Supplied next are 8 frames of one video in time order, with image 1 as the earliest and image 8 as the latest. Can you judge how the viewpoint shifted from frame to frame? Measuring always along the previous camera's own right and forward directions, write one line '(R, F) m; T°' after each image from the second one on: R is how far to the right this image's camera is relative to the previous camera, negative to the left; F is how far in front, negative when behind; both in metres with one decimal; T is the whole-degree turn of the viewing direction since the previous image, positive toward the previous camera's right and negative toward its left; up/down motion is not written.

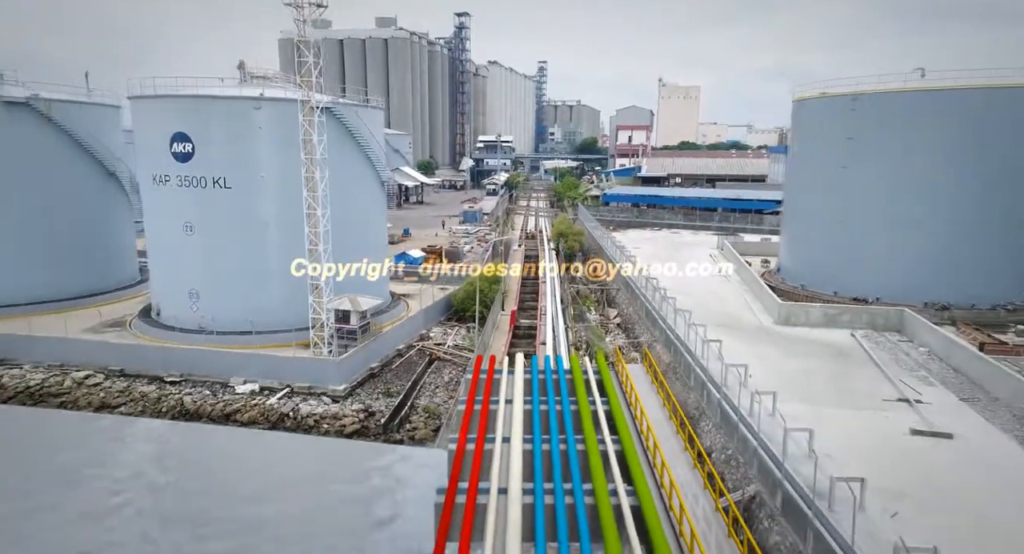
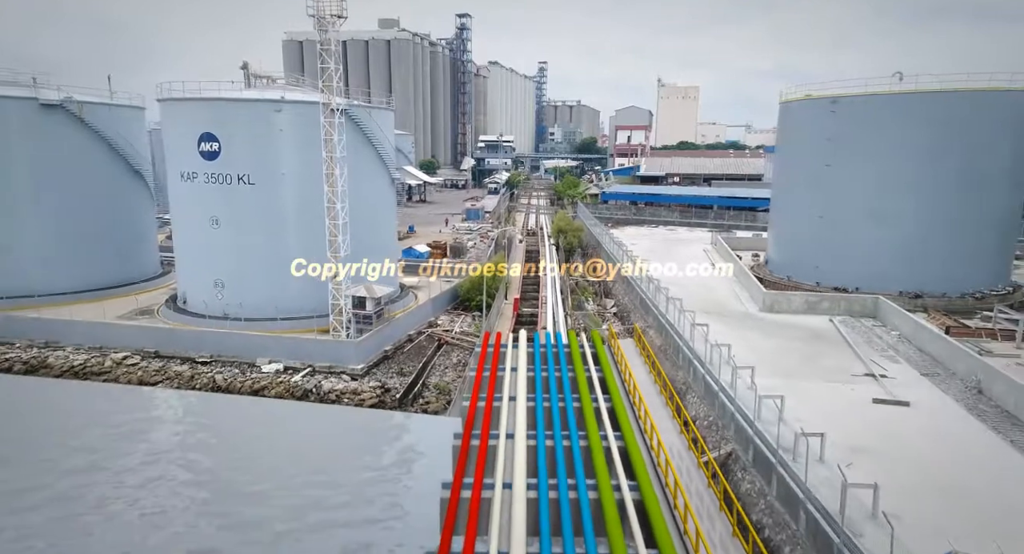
(-0.1, -1.0) m; 0°
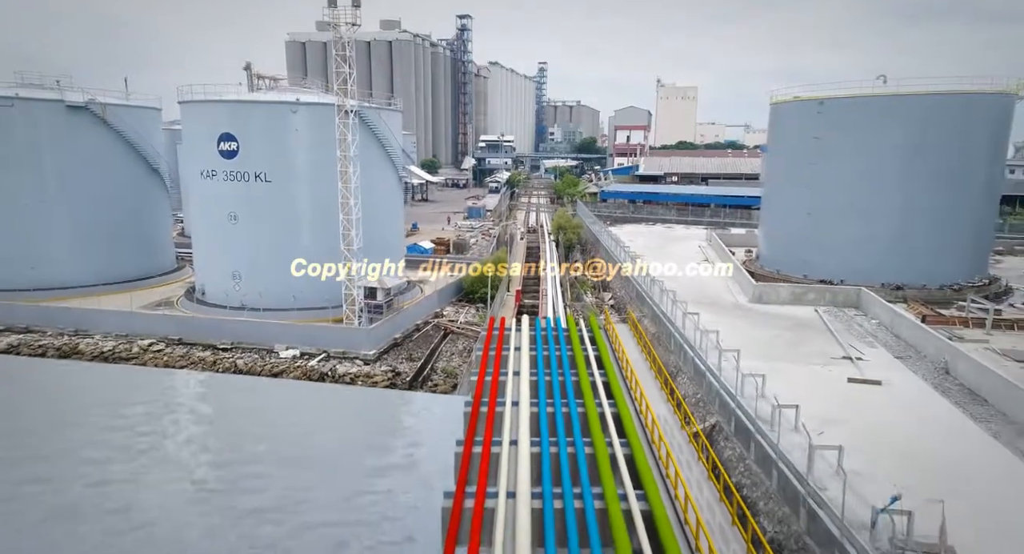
(-0.1, -0.8) m; 0°
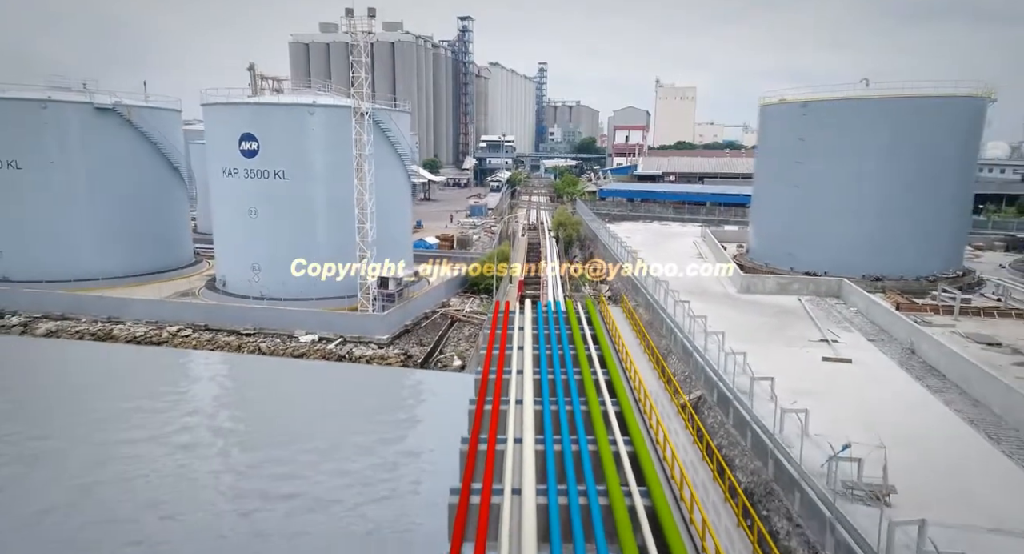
(-0.1, -1.0) m; 0°
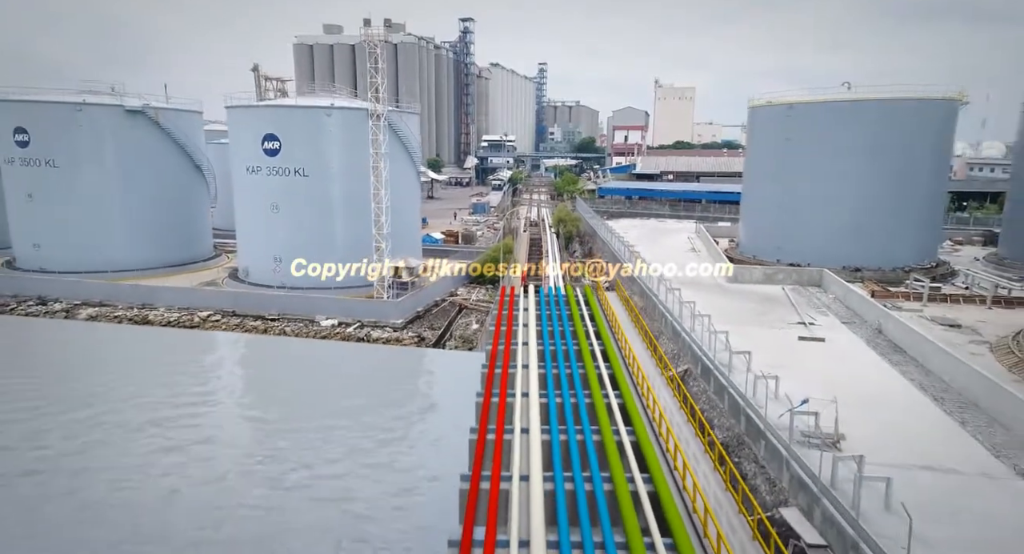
(-0.1, -1.2) m; 0°
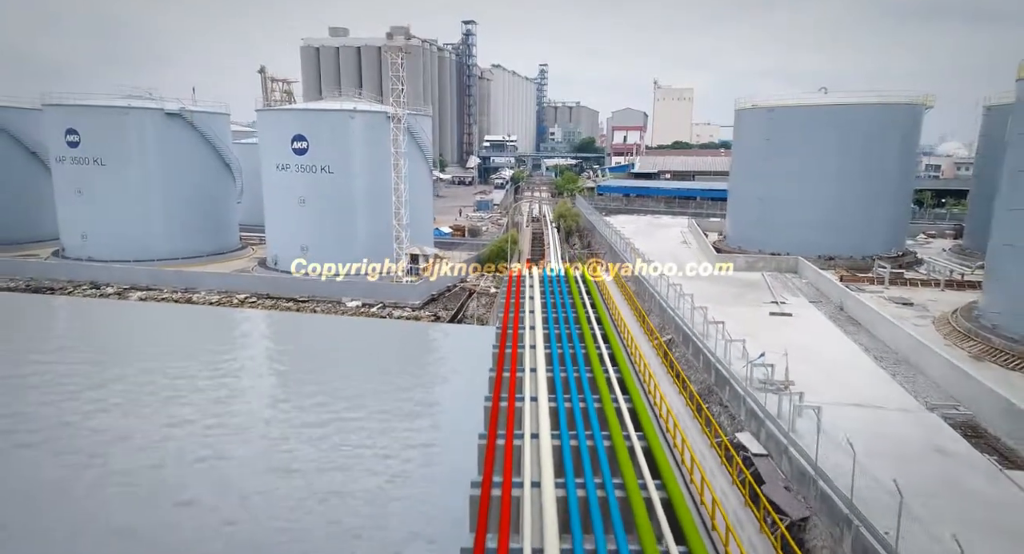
(-0.2, -1.8) m; 0°
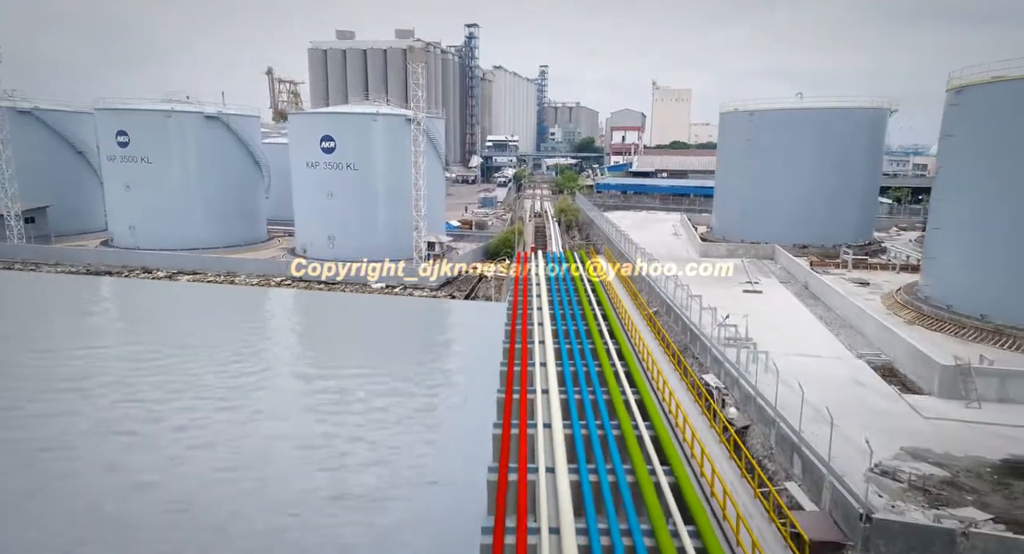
(-0.2, -2.2) m; 0°
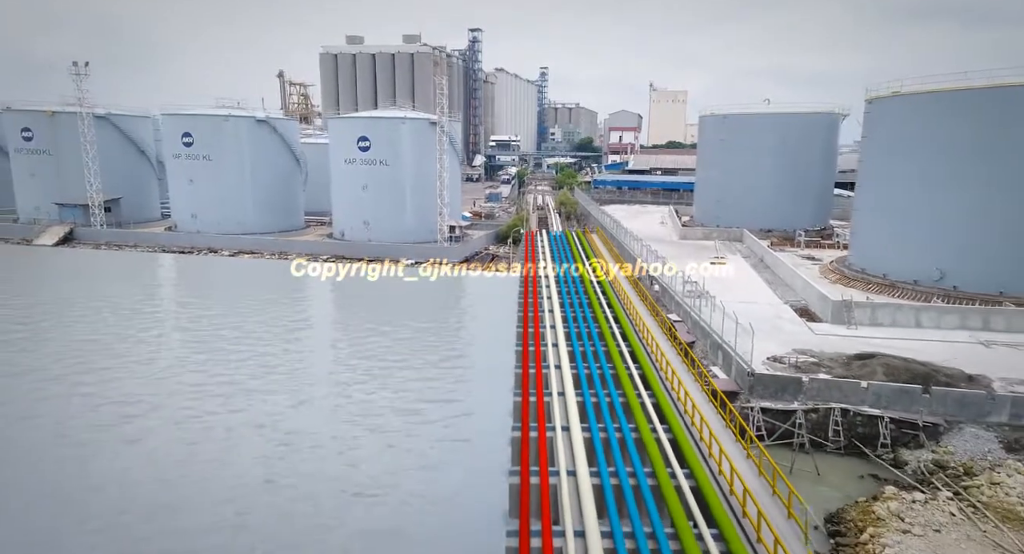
(-0.3, -3.7) m; 0°
